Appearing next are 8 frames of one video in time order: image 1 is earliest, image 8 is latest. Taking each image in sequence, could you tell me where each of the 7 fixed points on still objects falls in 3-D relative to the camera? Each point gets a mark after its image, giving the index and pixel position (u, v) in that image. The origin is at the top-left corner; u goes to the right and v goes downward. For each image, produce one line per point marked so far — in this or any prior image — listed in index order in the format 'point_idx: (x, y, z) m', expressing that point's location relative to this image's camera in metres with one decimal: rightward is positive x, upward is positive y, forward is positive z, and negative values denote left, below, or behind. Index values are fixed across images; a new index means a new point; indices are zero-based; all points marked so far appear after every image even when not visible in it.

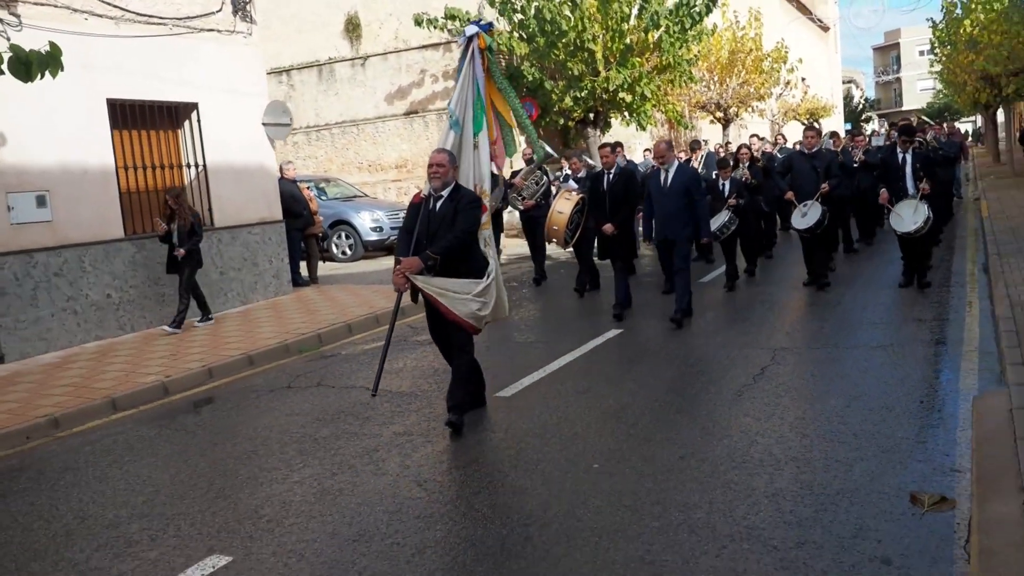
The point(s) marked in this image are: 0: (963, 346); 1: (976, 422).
0: (+3.6, -0.5, +7.7) m
1: (+2.7, -0.8, +5.7) m
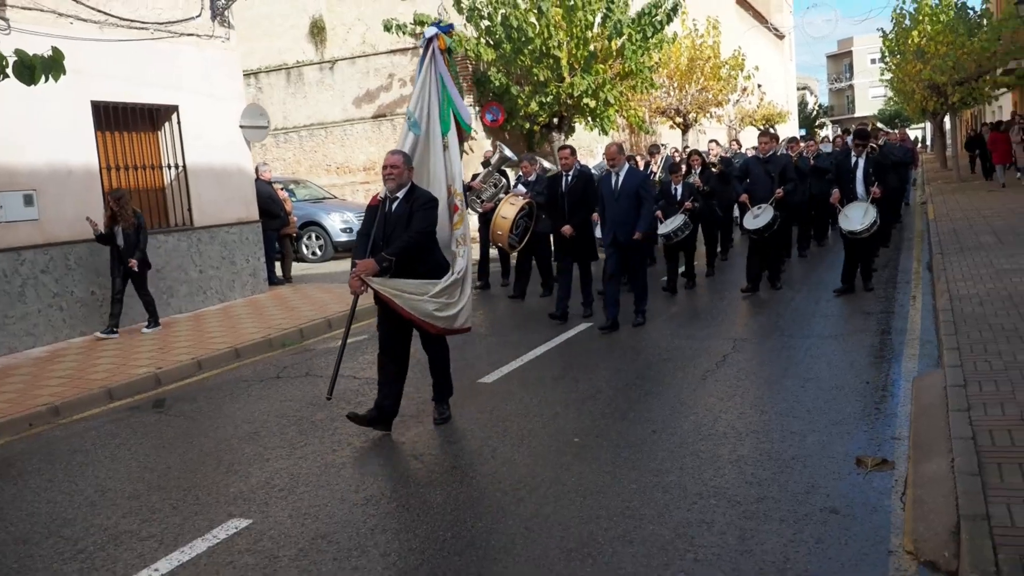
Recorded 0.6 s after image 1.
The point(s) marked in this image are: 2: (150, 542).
0: (+3.4, -0.4, +8.4) m
1: (+2.6, -0.7, +6.3) m
2: (-1.8, -1.2, +4.7) m
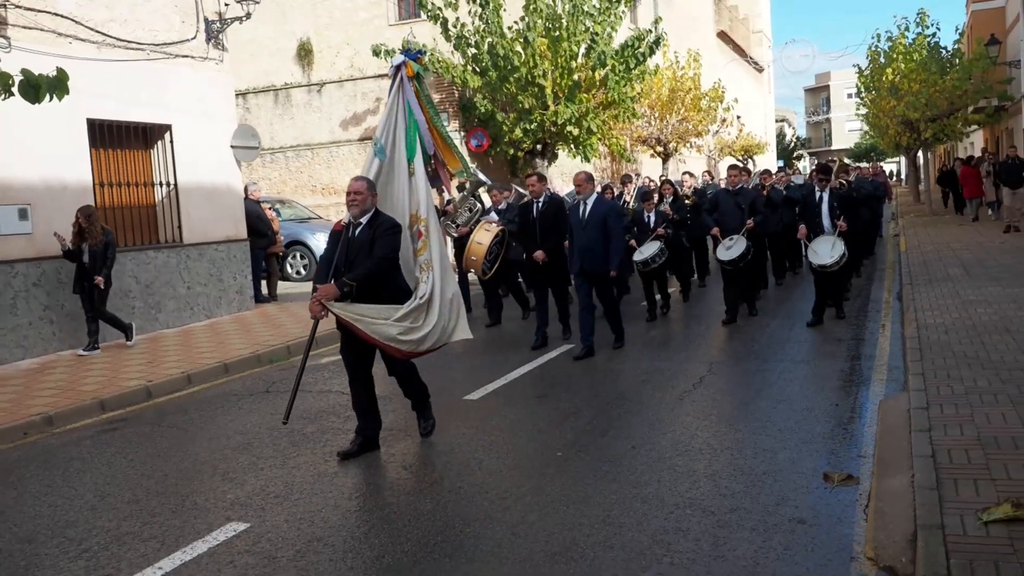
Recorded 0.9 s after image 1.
0: (+3.3, -0.7, +8.7) m
1: (+2.5, -0.9, +6.6) m
2: (-1.8, -1.3, +4.9) m
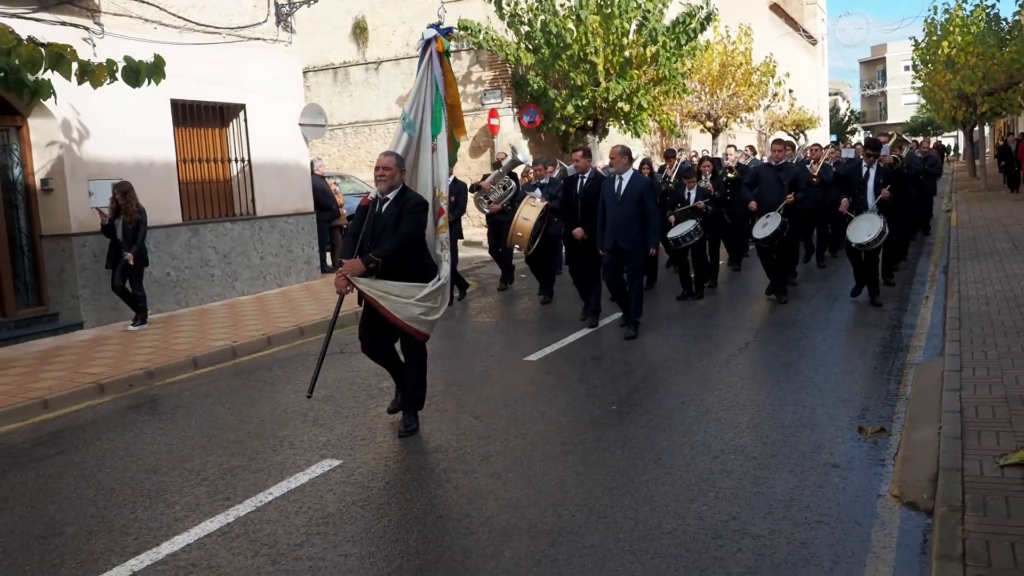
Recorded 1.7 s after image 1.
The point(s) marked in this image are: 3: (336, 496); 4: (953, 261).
0: (+3.8, -0.4, +9.2) m
1: (+3.0, -0.7, +7.1) m
2: (-1.5, -1.1, +5.7) m
3: (-1.0, -1.1, +5.2) m
4: (+6.2, +0.4, +13.5) m
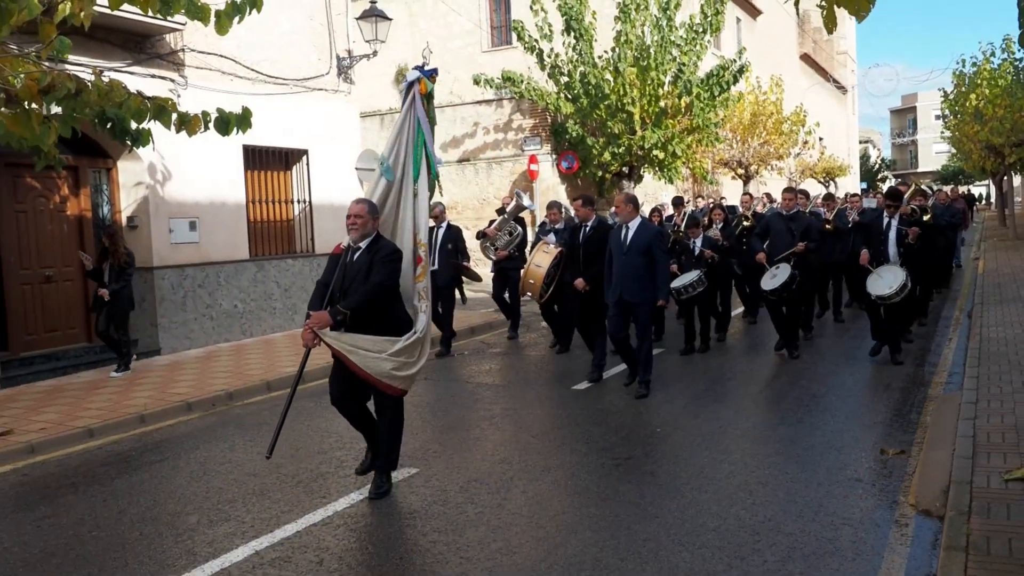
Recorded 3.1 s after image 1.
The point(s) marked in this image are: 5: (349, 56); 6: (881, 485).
0: (+4.3, -0.8, +9.8) m
1: (+3.4, -1.0, +7.8) m
2: (-1.1, -1.3, +6.4) m
3: (-0.6, -1.3, +5.9) m
4: (+6.9, -0.3, +14.1) m
5: (-2.5, +3.6, +14.9) m
6: (+2.3, -1.2, +5.9) m
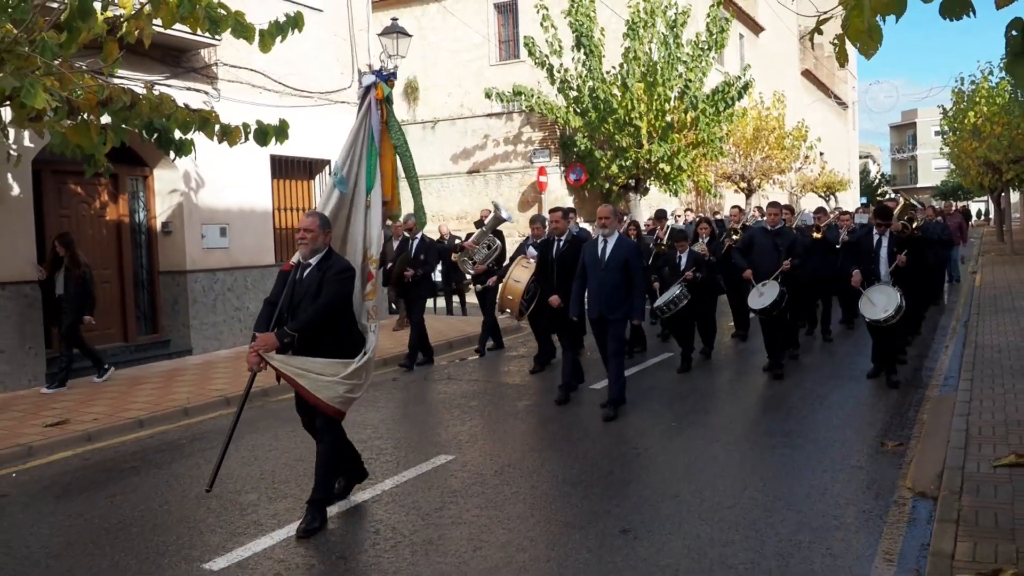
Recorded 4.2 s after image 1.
0: (+4.5, -0.9, +10.4) m
1: (+3.6, -1.1, +8.3) m
2: (-0.9, -1.3, +7.0) m
3: (-0.4, -1.3, +6.5) m
4: (+7.1, -0.4, +14.7) m
5: (-2.3, +3.5, +15.5) m
6: (+2.5, -1.2, +6.4) m
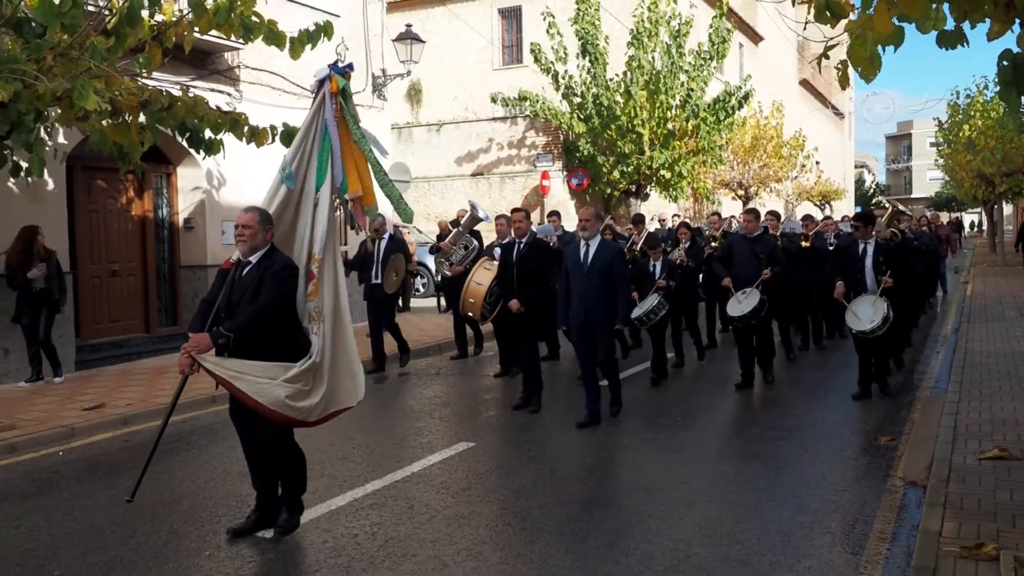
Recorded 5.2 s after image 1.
0: (+4.7, -1.0, +10.8) m
1: (+3.8, -1.1, +8.8) m
2: (-0.7, -1.2, +7.4) m
3: (-0.2, -1.3, +6.9) m
4: (+7.2, -0.6, +15.2) m
5: (-2.1, +3.5, +15.9) m
6: (+2.6, -1.3, +6.9) m
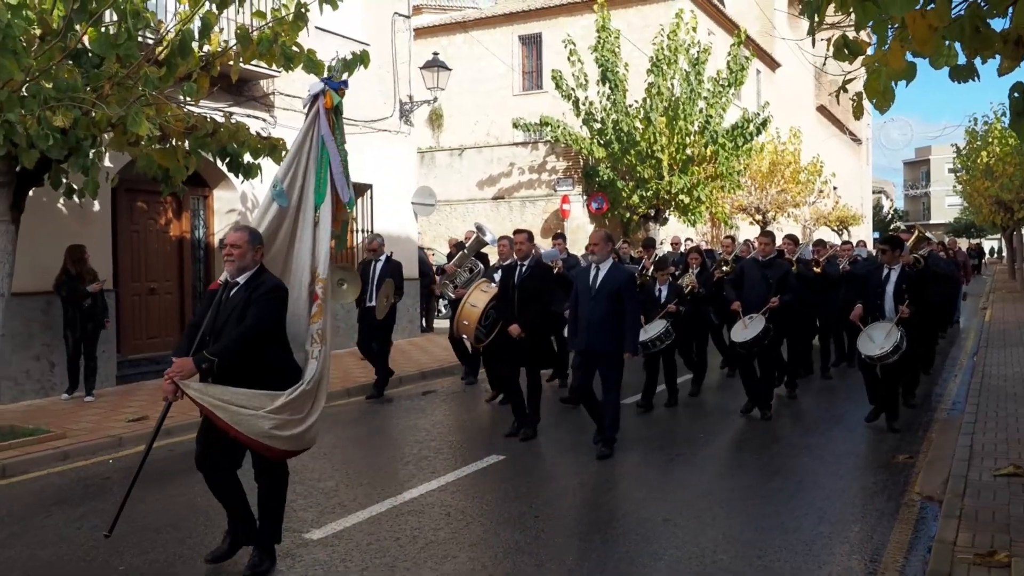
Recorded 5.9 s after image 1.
0: (+5.0, -1.3, +11.1) m
1: (+4.0, -1.3, +9.0) m
2: (-0.5, -1.4, +7.7) m
3: (0.0, -1.4, +7.2) m
4: (+7.5, -1.0, +15.4) m
5: (-1.7, +3.2, +16.4) m
6: (+2.8, -1.4, +7.2) m
